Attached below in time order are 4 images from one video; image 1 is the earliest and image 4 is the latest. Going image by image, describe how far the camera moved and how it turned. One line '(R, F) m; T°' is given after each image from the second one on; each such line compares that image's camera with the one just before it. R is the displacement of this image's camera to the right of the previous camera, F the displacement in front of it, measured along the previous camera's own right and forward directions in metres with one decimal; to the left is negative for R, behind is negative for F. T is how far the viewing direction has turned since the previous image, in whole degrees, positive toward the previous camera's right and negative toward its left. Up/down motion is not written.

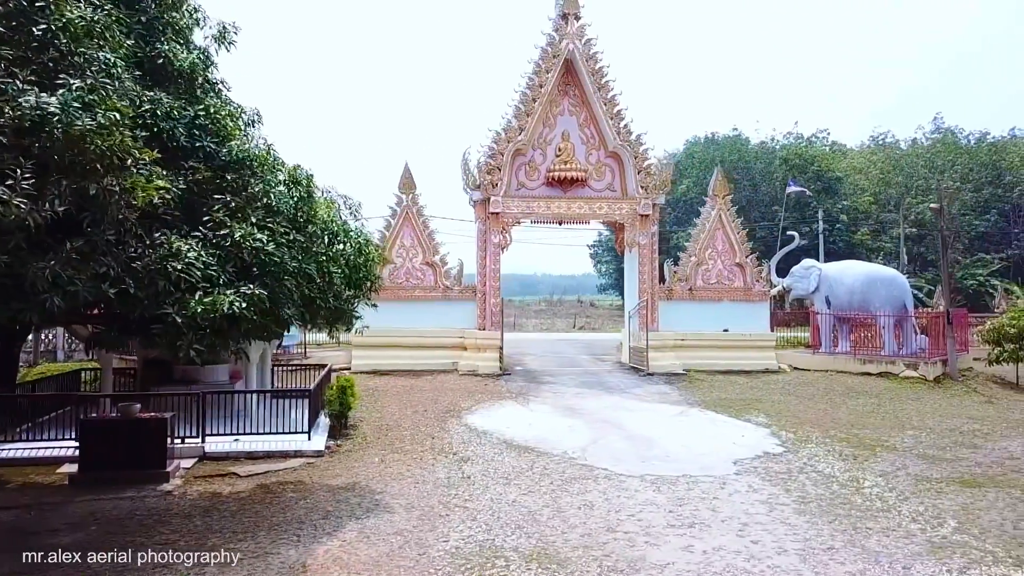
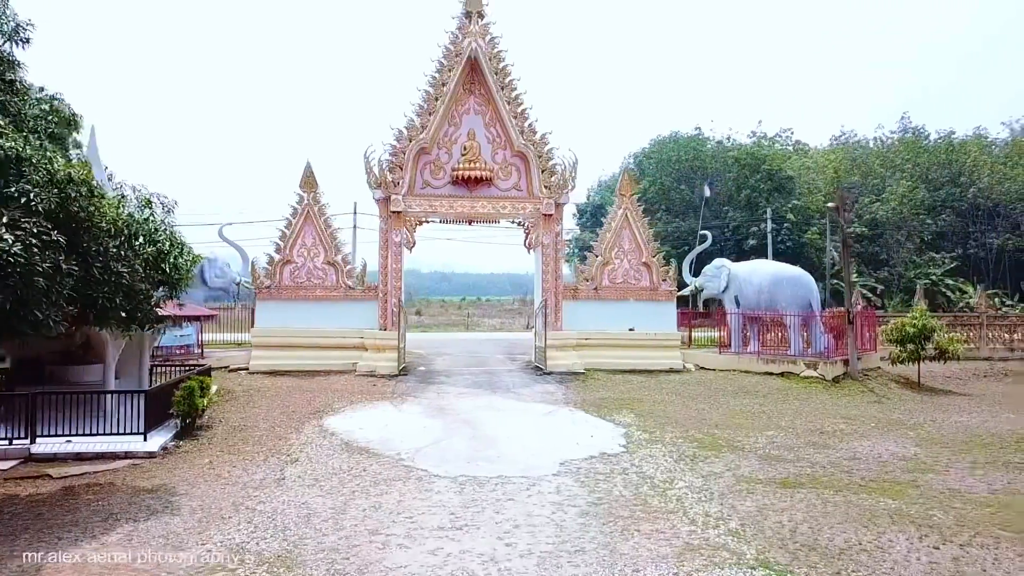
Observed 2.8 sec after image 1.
(+1.5, 0.0) m; 0°
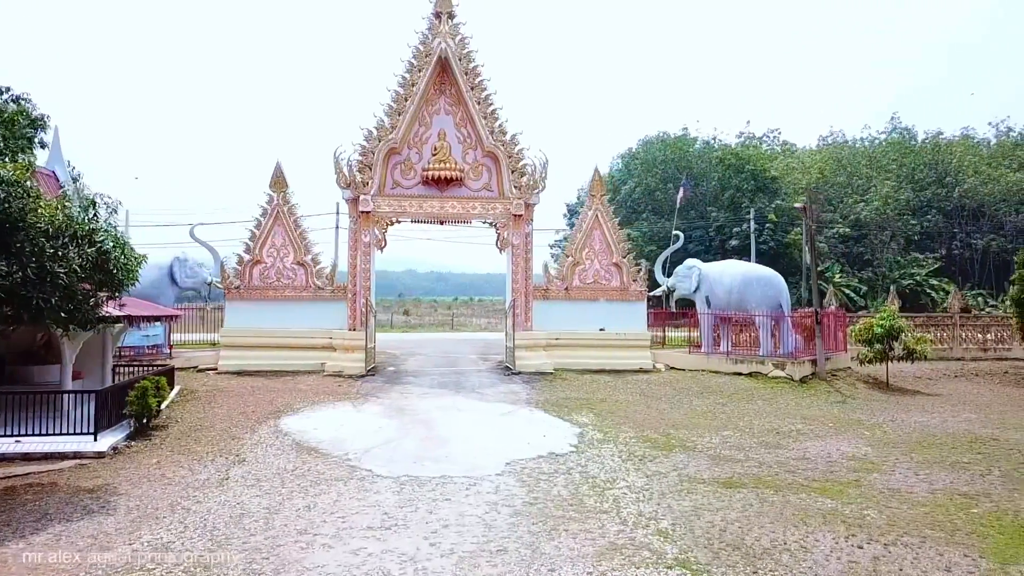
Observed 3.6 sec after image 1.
(+0.4, 0.0) m; 0°
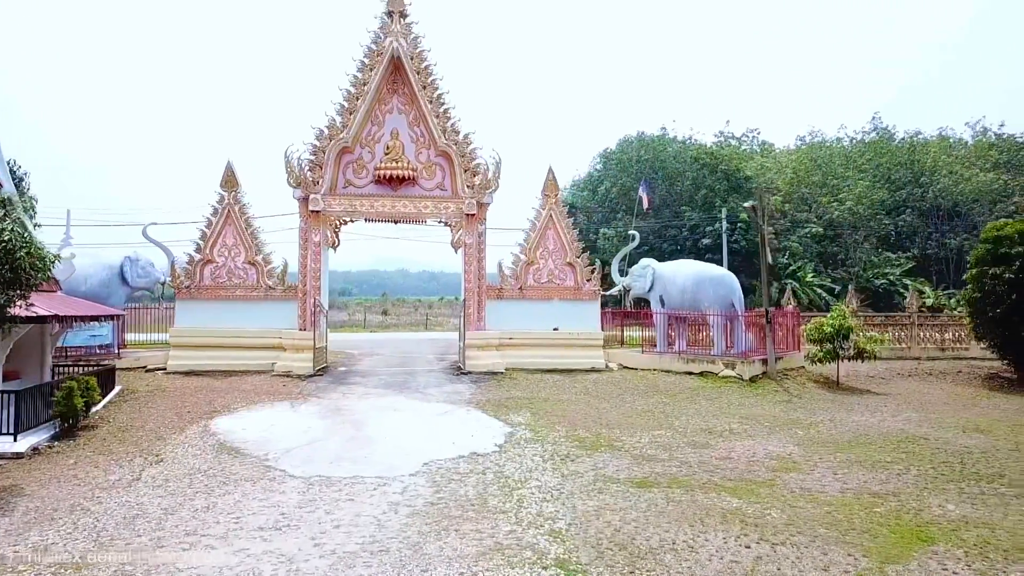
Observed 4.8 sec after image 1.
(+0.7, 0.0) m; 0°
